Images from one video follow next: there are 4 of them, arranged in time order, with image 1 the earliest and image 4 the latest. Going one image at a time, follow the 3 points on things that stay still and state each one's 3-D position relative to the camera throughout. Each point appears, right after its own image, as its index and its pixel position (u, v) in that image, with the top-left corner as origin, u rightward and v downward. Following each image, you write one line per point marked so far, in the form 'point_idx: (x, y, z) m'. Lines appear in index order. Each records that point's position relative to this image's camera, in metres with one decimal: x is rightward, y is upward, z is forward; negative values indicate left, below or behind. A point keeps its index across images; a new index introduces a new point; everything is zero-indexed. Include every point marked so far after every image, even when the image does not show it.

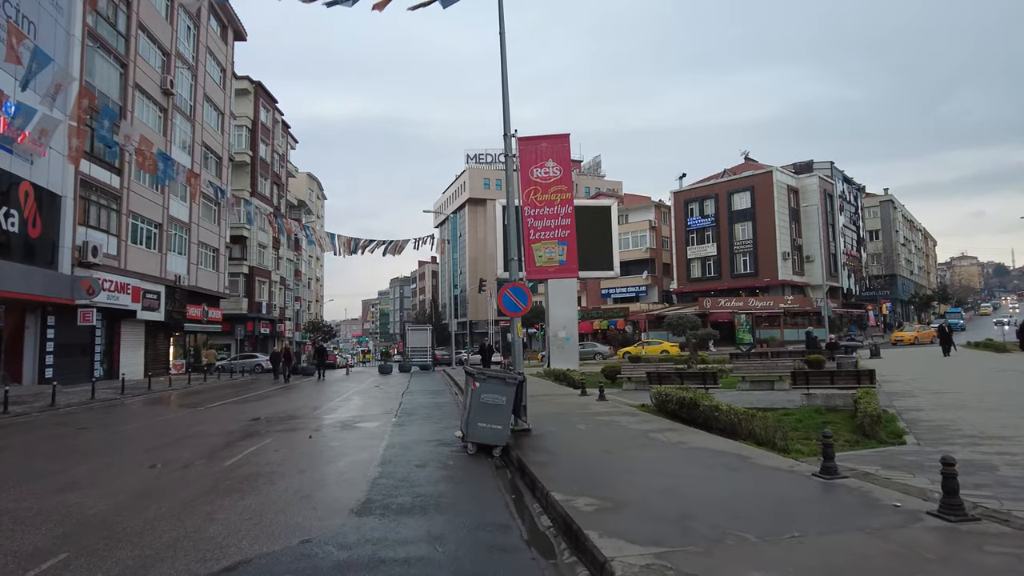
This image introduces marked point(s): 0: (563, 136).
0: (+0.9, +2.8, +11.5) m
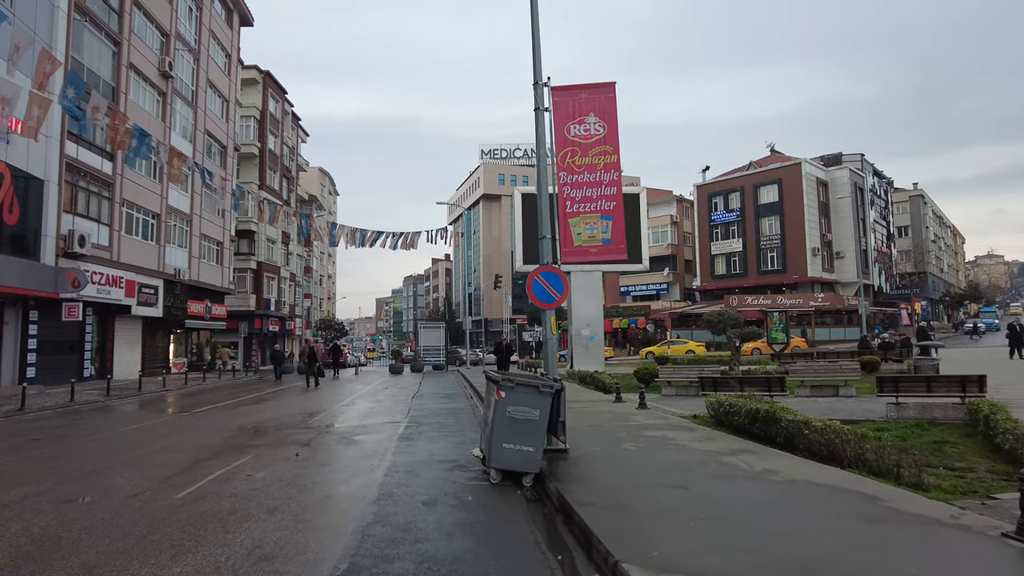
0: (+1.4, +3.0, +9.2) m
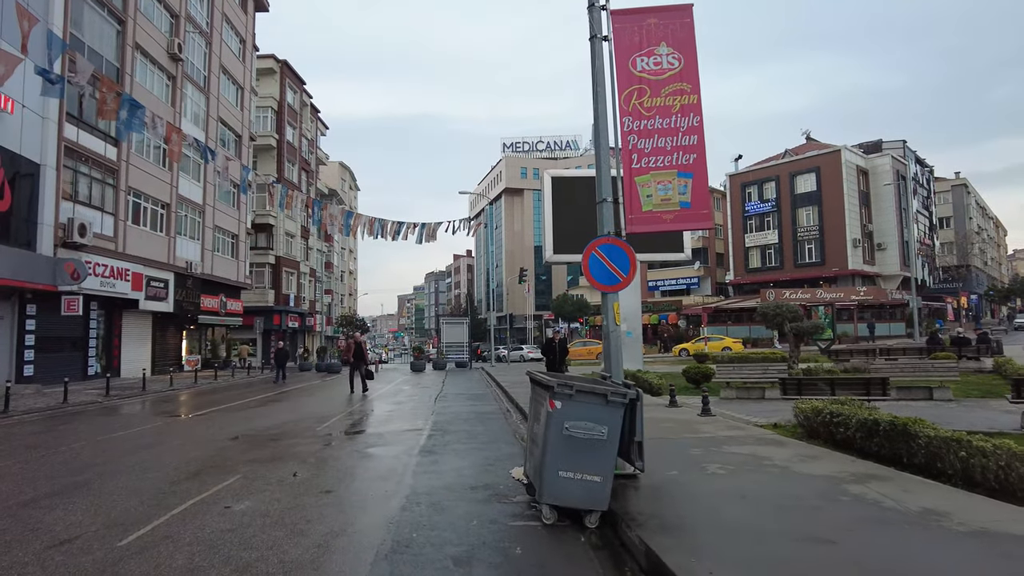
0: (+2.0, +3.3, +7.2) m
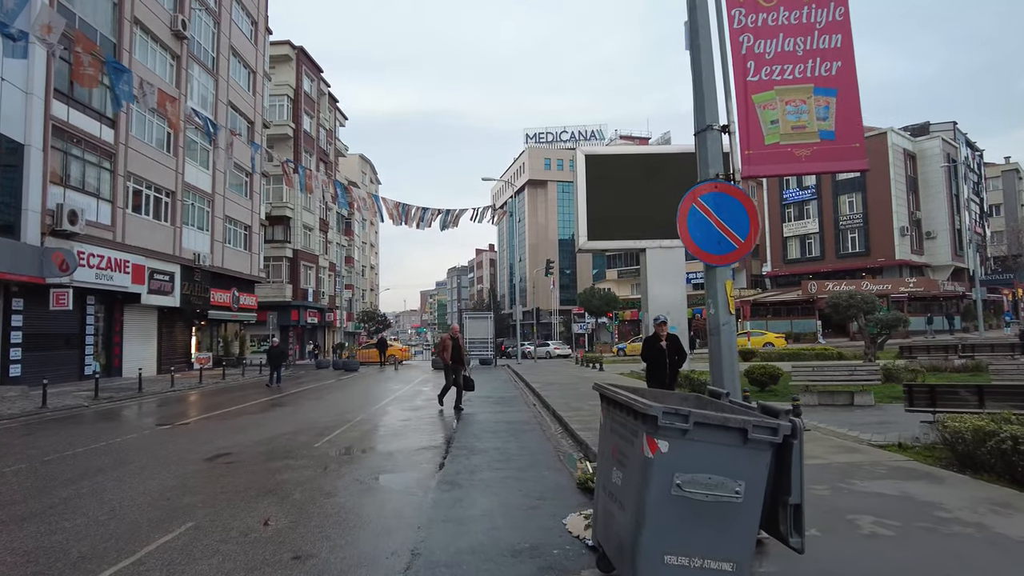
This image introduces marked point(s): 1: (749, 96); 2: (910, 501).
0: (+2.4, +3.5, +4.8) m
1: (+1.9, +1.5, +4.9) m
2: (+3.5, -1.9, +5.6) m
